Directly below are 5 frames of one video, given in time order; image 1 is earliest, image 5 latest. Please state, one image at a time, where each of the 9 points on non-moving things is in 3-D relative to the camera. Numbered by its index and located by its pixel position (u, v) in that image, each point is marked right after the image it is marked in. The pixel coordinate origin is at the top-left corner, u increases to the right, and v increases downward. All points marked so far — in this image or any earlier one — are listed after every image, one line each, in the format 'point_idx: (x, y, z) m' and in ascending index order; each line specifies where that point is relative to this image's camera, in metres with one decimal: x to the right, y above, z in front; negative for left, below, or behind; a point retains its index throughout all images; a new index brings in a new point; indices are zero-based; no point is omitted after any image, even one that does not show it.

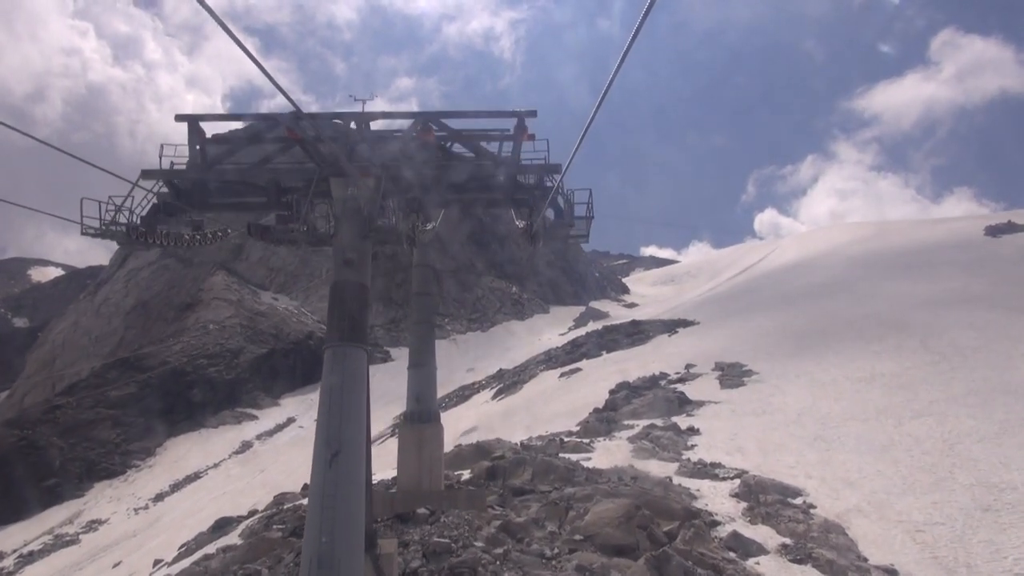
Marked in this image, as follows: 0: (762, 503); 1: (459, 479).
0: (+4.5, -3.9, +16.7) m
1: (-1.1, -4.0, +19.4) m
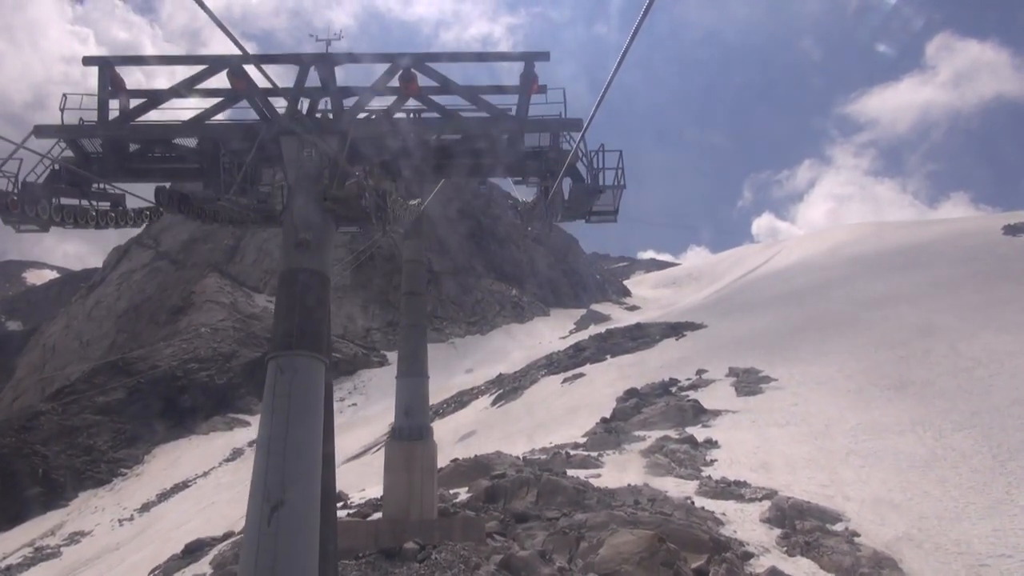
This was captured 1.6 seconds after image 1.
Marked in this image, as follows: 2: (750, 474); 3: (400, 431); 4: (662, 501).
0: (+4.5, -3.8, +14.7) m
1: (-1.1, -4.0, +17.4) m
2: (+4.8, -3.8, +18.8) m
3: (-1.8, -2.4, +15.2) m
4: (+2.6, -3.7, +16.3) m
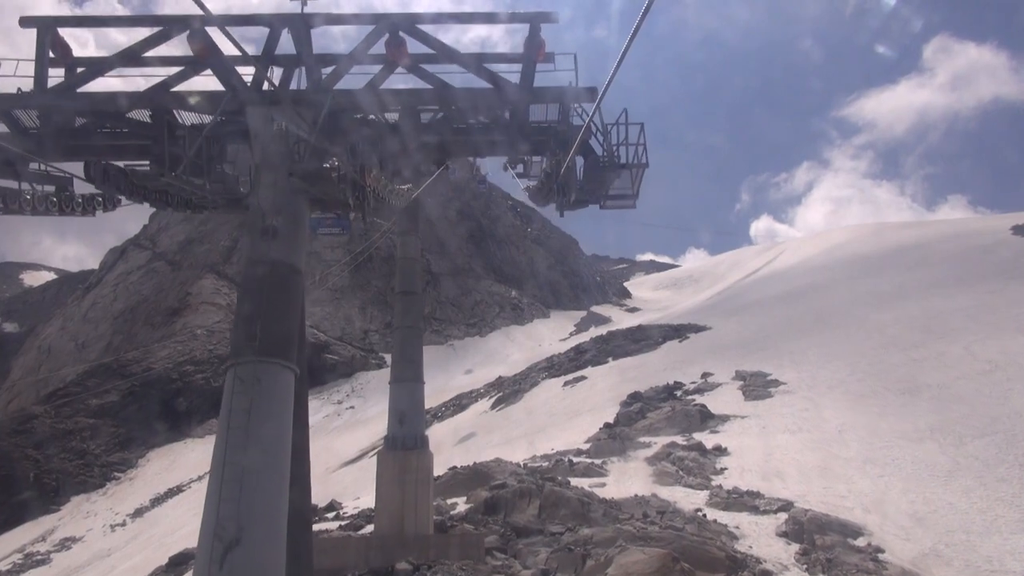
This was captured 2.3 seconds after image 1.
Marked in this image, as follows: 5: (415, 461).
0: (+4.5, -3.8, +13.8) m
1: (-1.0, -4.0, +16.5) m
2: (+4.8, -3.8, +17.9) m
3: (-1.8, -2.3, +14.3) m
4: (+2.6, -3.7, +15.4) m
5: (-1.5, -2.6, +14.0) m
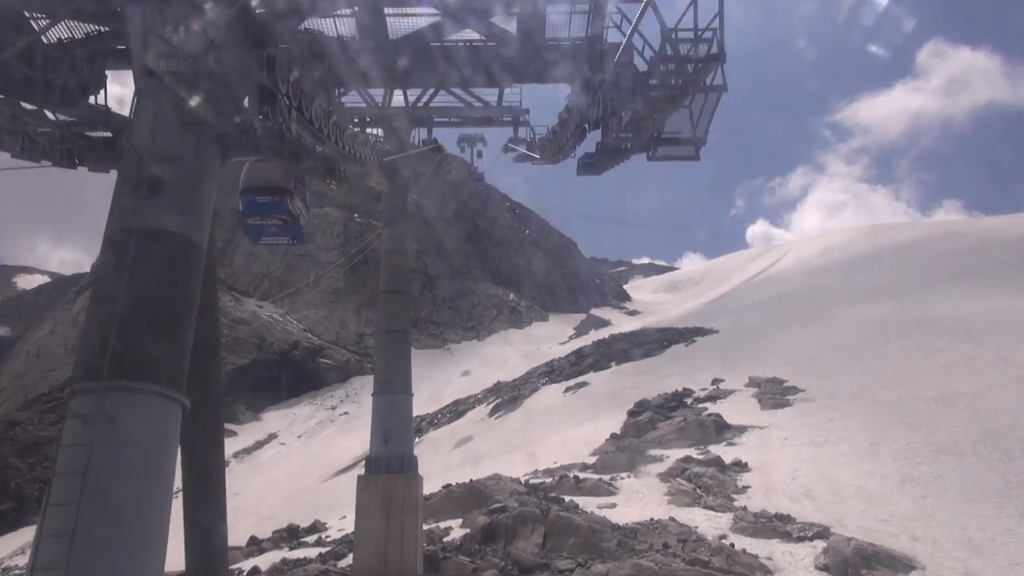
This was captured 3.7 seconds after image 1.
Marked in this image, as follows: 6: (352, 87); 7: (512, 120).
0: (+4.6, -3.8, +12.0) m
1: (-1.0, -4.0, +14.6) m
2: (+4.8, -3.7, +16.0) m
3: (-1.8, -2.3, +12.5) m
4: (+2.6, -3.7, +13.5) m
5: (-1.4, -2.6, +12.2) m
6: (-2.4, +3.1, +14.2) m
7: (0.0, +2.5, +14.0) m
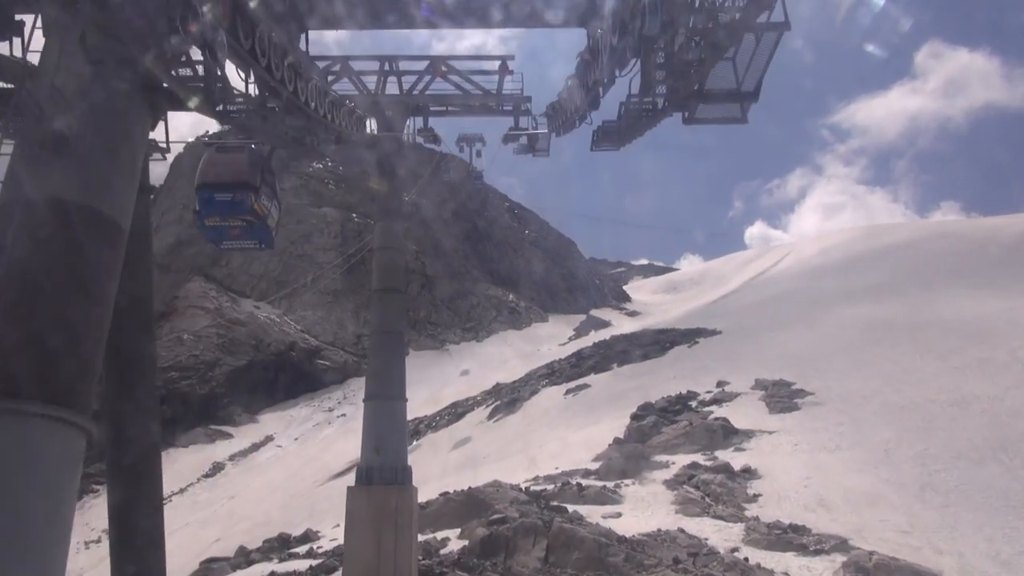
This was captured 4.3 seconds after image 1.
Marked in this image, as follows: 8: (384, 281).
0: (+4.6, -3.8, +11.2) m
1: (-1.0, -4.0, +13.8) m
2: (+4.8, -3.7, +15.3) m
3: (-1.8, -2.3, +11.7) m
4: (+2.7, -3.7, +12.8) m
5: (-1.4, -2.6, +11.4) m
6: (-2.4, +3.1, +13.4) m
7: (0.0, +2.5, +13.3) m
8: (-1.7, +0.1, +12.4) m
